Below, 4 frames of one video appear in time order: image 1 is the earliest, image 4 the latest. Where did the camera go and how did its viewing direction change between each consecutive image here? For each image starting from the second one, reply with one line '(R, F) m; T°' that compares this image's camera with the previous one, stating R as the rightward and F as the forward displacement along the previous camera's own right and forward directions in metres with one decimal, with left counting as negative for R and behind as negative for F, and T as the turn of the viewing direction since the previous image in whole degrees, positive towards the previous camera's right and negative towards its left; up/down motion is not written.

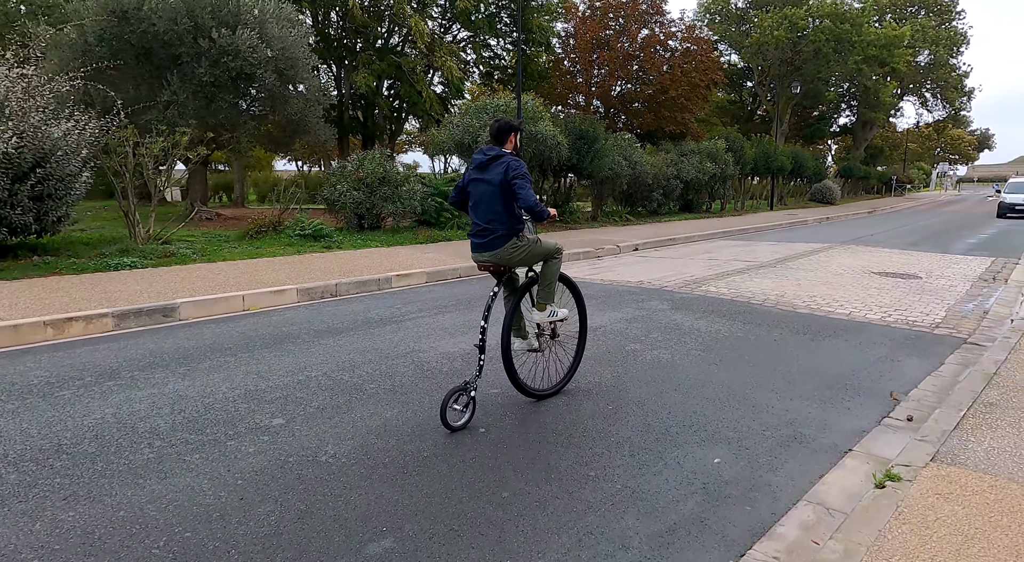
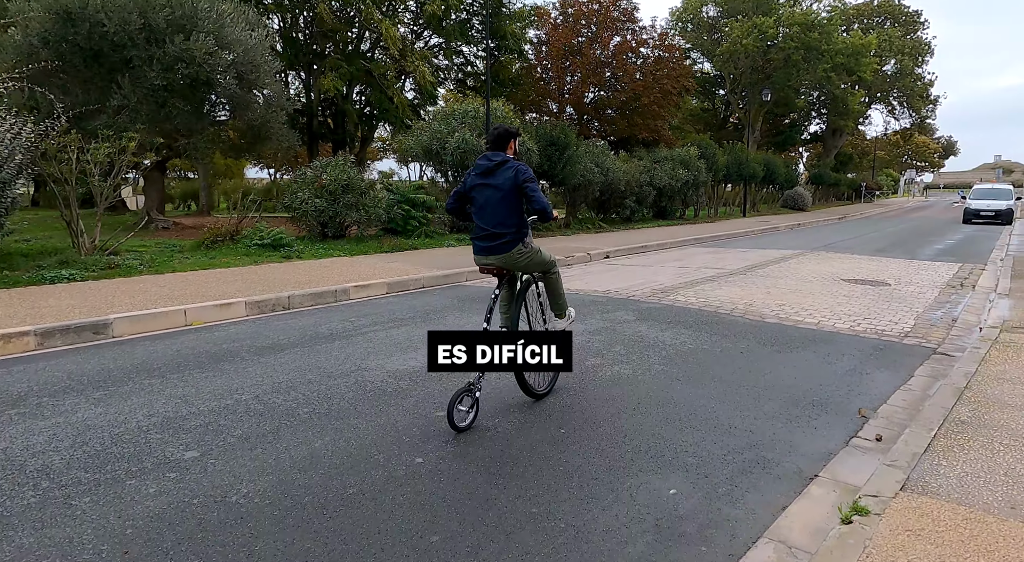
(+0.2, +0.3) m; +2°
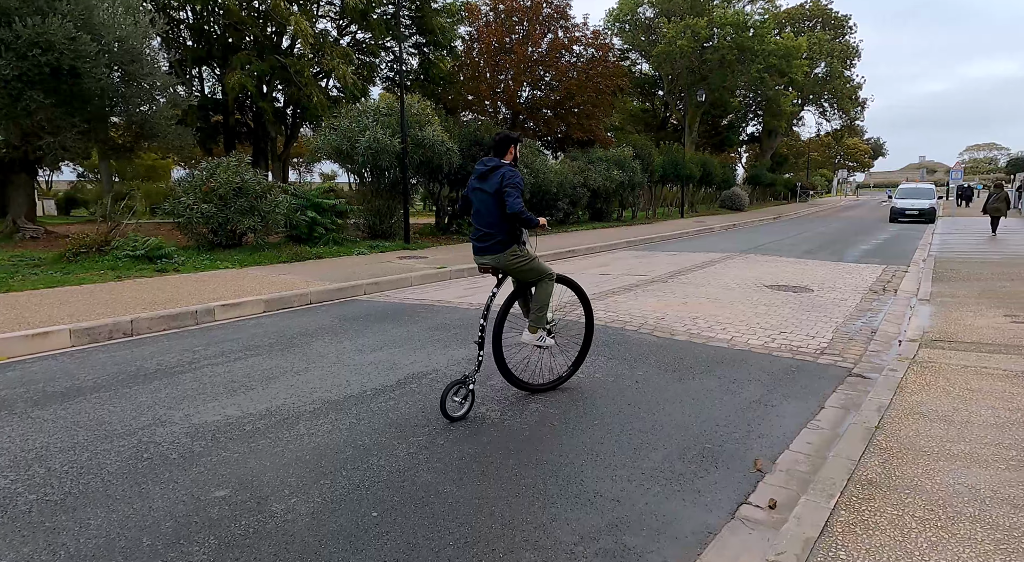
(+0.7, +0.8) m; +4°
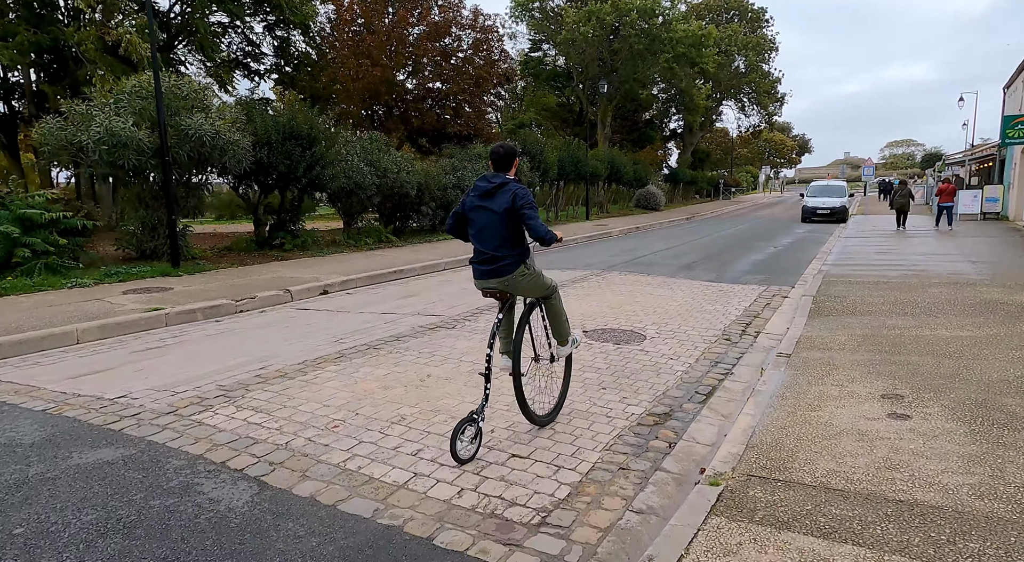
(+2.6, +2.9) m; +5°
